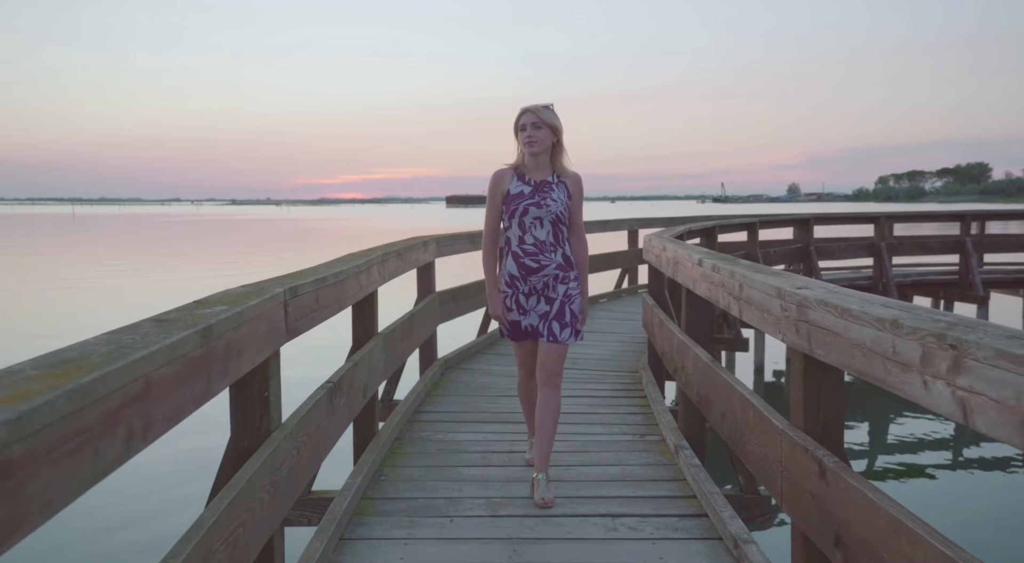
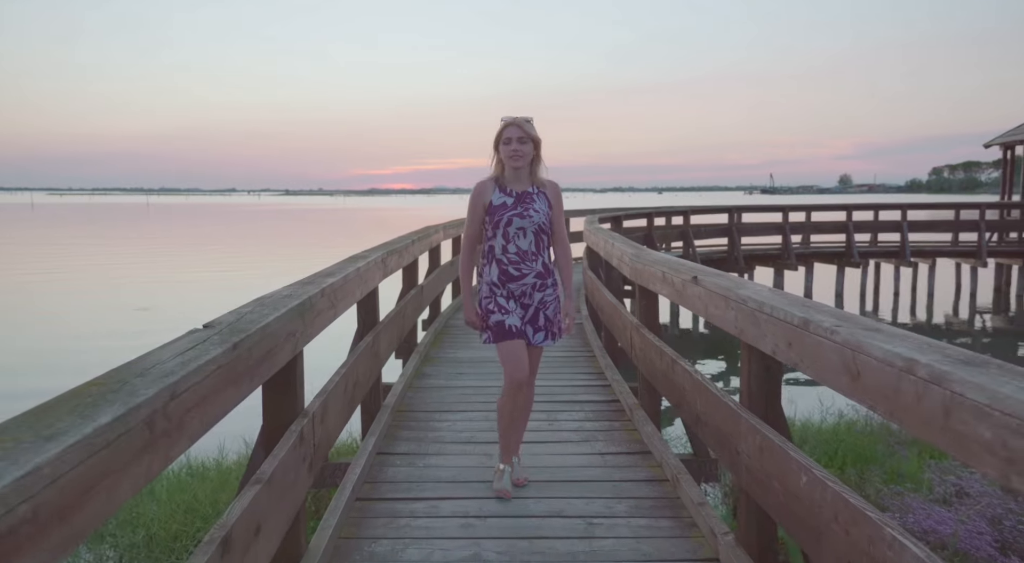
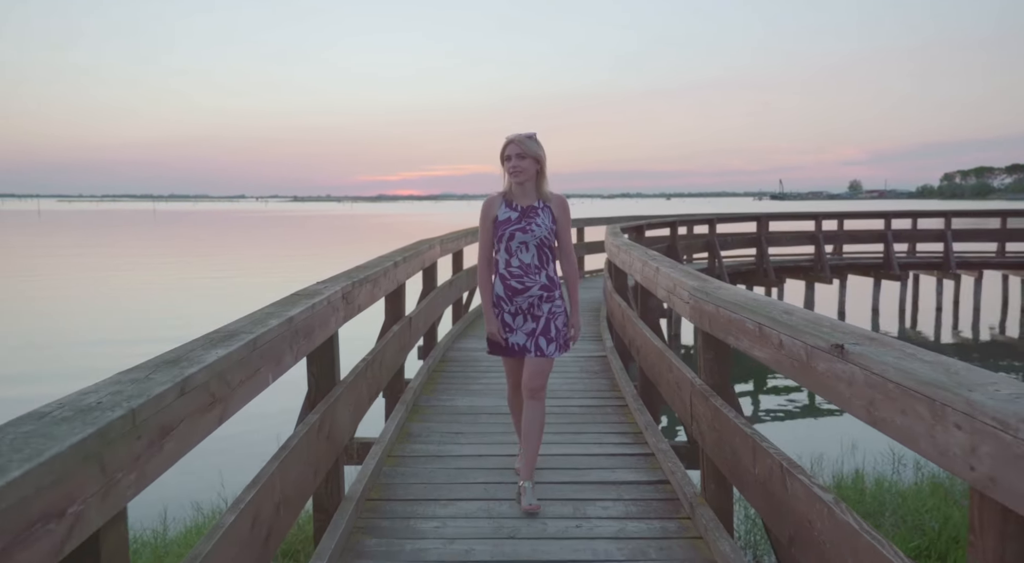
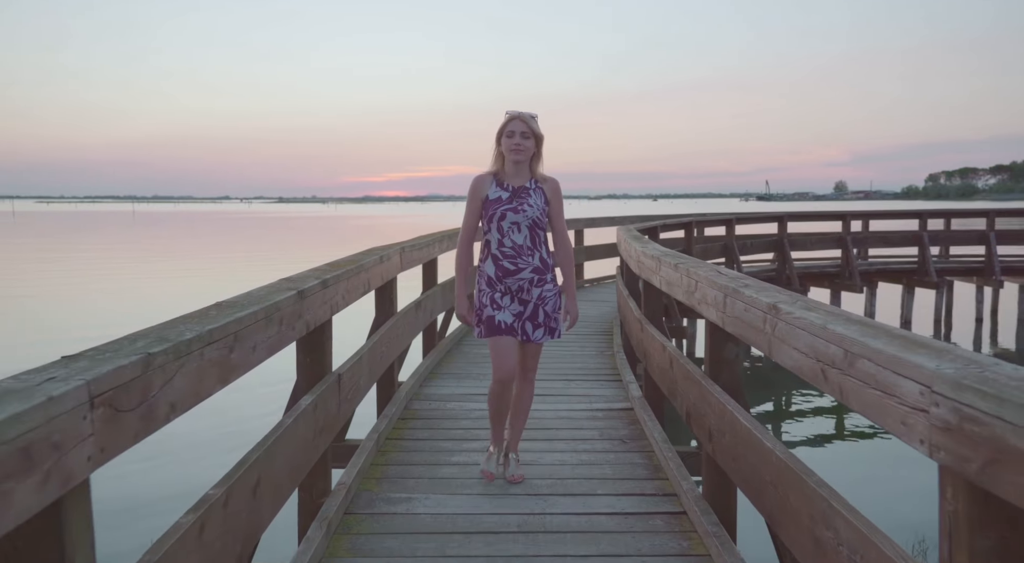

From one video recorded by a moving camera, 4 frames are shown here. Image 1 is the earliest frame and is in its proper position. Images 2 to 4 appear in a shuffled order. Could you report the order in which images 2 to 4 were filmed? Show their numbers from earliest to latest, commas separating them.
4, 3, 2
